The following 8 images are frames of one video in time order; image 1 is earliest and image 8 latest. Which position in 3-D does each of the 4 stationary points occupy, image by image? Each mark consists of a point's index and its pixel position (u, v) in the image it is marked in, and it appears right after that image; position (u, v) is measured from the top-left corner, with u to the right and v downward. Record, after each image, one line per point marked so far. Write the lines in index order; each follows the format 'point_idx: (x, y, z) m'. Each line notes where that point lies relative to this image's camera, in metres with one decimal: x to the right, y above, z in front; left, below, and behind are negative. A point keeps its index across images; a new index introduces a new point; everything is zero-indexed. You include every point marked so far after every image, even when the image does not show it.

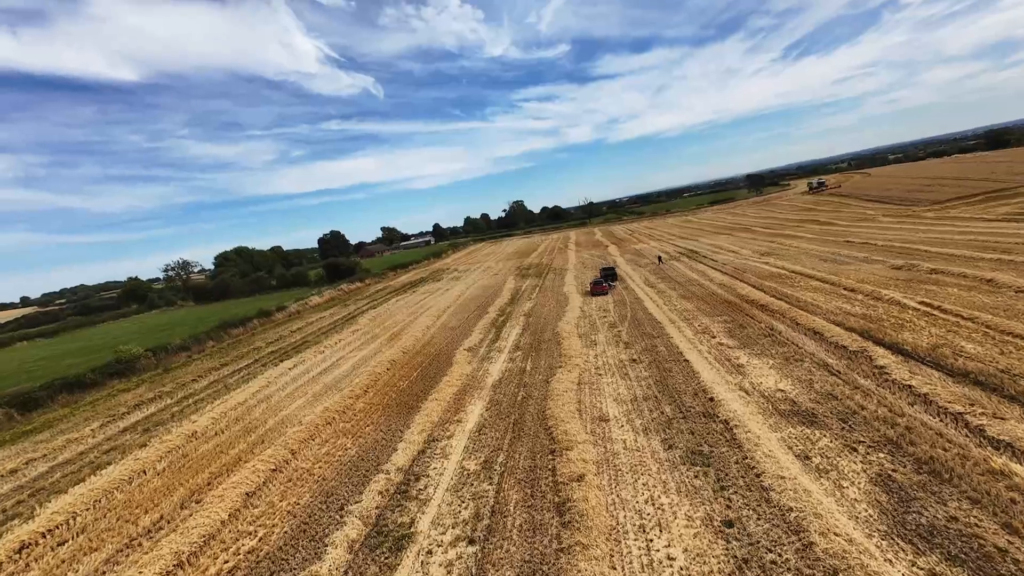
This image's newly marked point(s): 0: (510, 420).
0: (-0.1, -4.6, +14.7) m
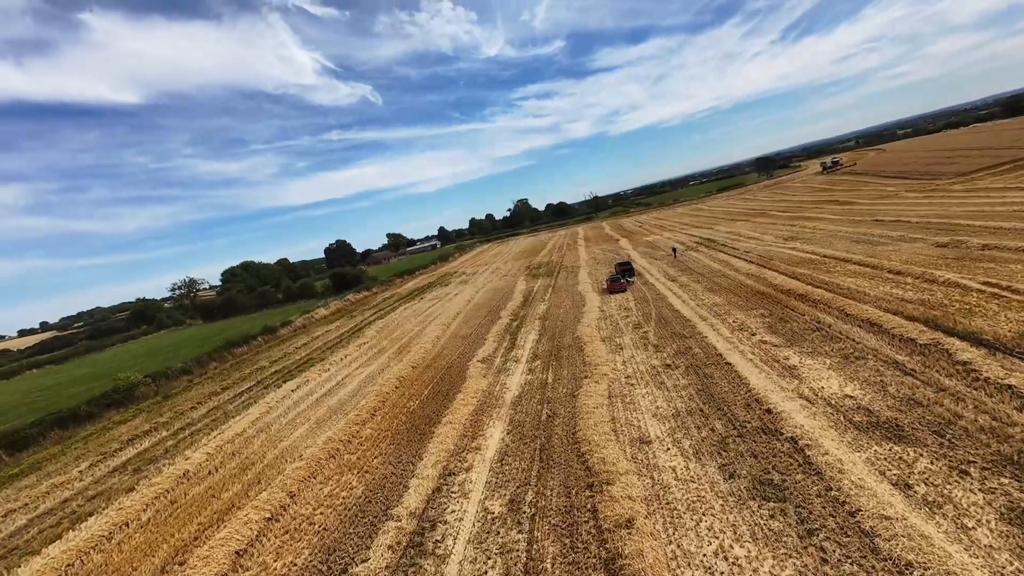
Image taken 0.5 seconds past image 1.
0: (+0.7, -4.8, +12.9) m
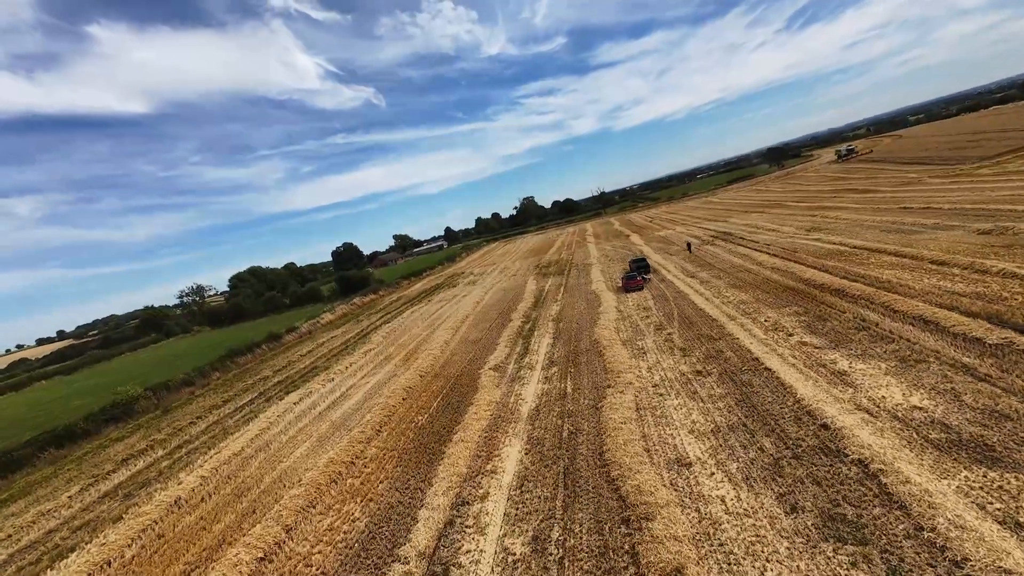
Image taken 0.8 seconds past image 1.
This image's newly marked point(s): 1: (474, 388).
0: (+1.2, -4.9, +11.5) m
1: (-1.6, -4.3, +18.1) m
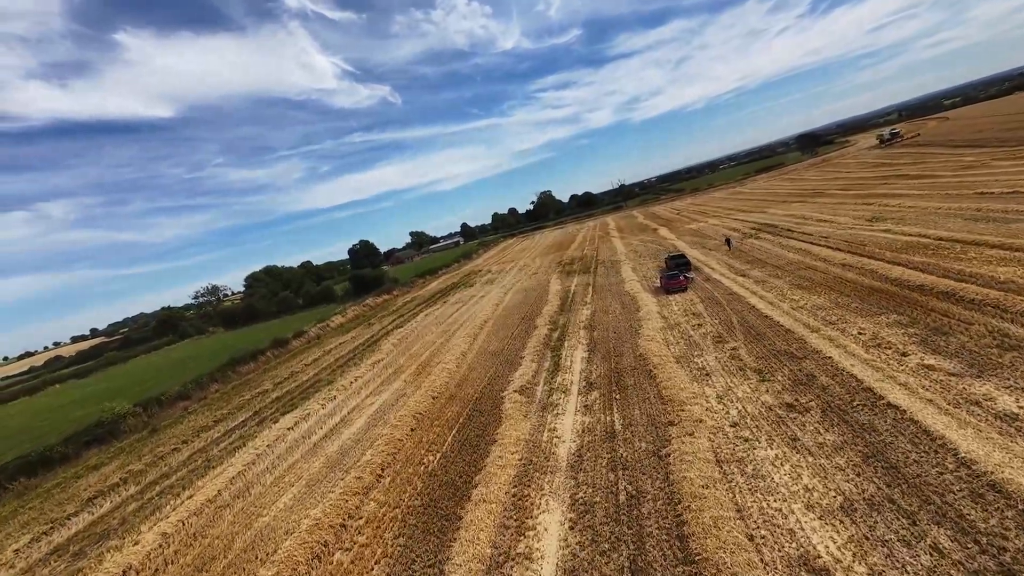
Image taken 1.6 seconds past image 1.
0: (+2.1, -5.2, +8.1) m
1: (-0.5, -4.5, +14.8) m
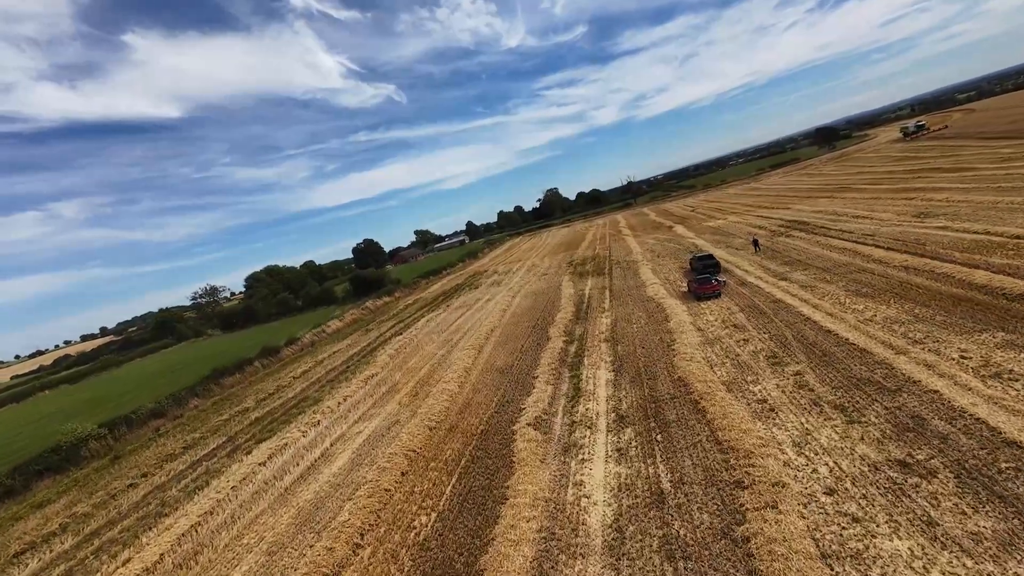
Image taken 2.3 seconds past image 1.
0: (+2.4, -5.5, +5.2) m
1: (-0.2, -4.9, +11.9) m
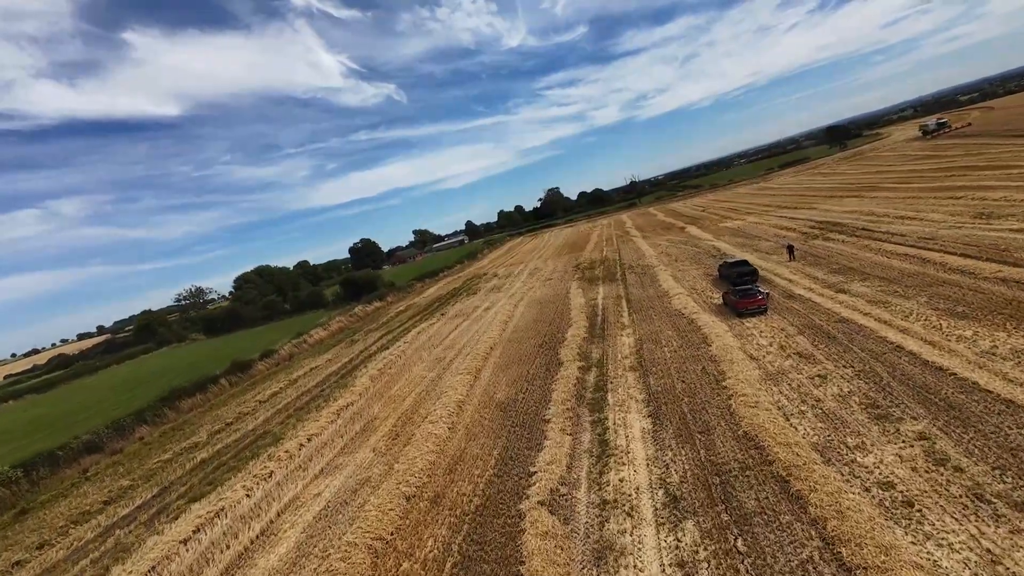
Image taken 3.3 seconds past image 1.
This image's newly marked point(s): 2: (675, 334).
0: (+2.5, -6.1, +1.3) m
1: (0.0, -5.5, +8.1) m
2: (+7.1, -2.0, +18.7) m
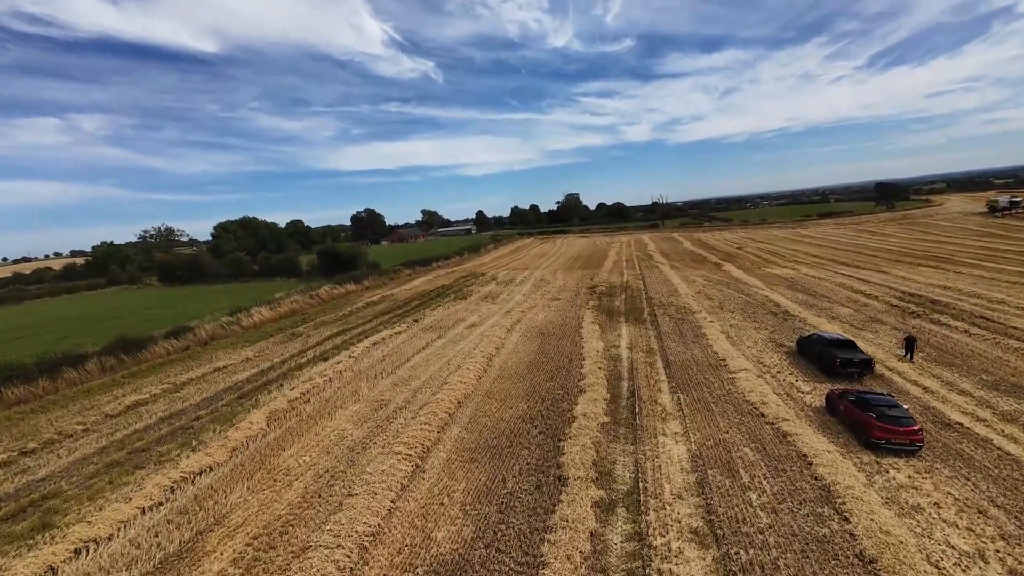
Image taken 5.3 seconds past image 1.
0: (+1.2, -7.8, -6.4) m
1: (-1.2, -6.6, +0.4) m
2: (+6.4, -4.5, +11.0) m
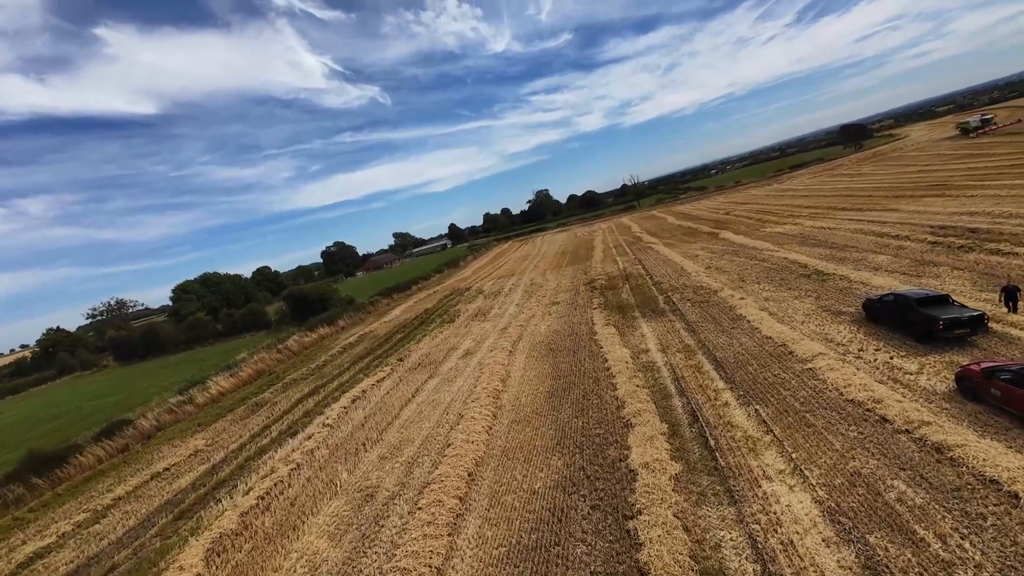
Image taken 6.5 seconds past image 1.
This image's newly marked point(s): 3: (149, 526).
0: (+3.3, -7.6, -10.3) m
1: (+0.5, -7.0, -3.6) m
2: (+7.3, -3.7, +7.3) m
3: (-10.9, -7.0, +12.9) m
